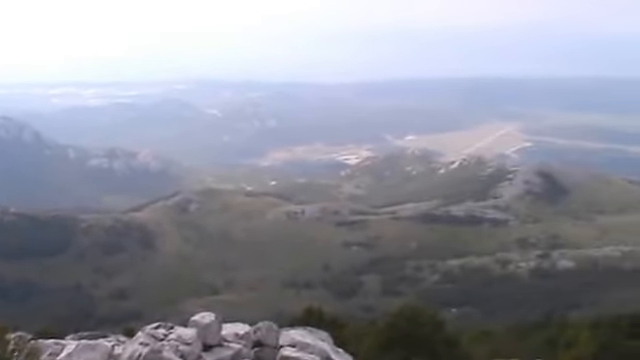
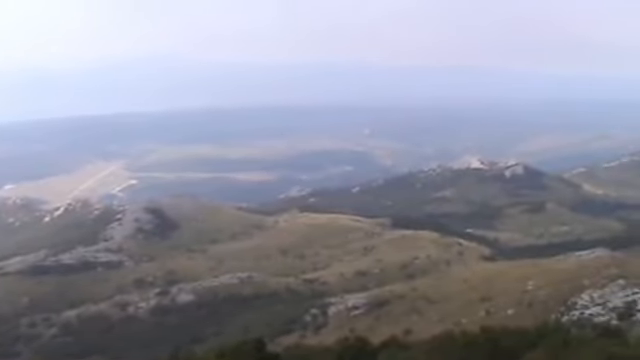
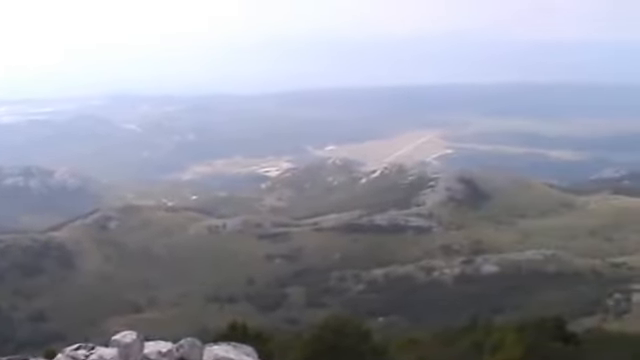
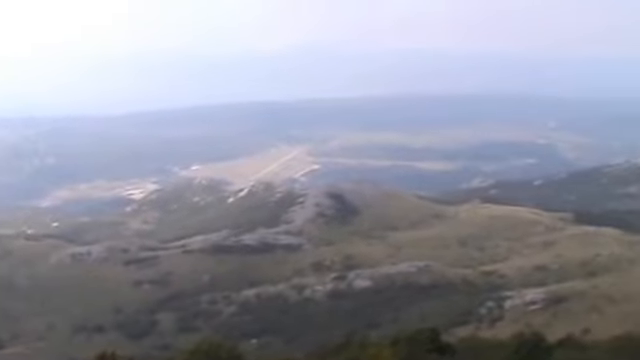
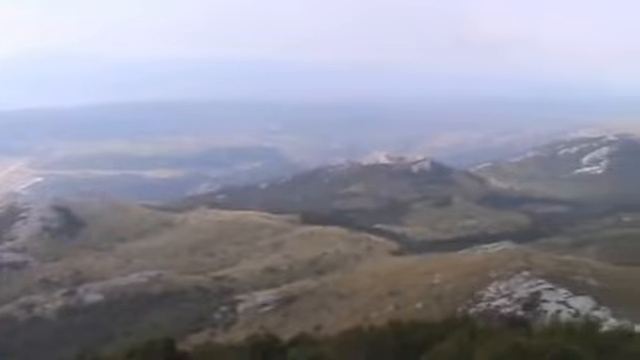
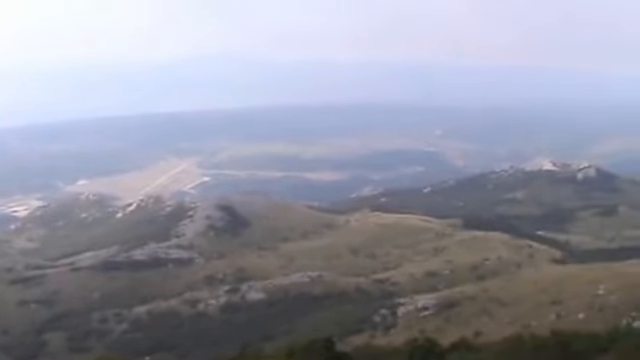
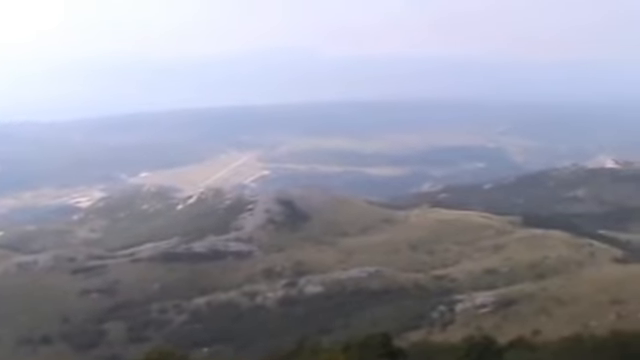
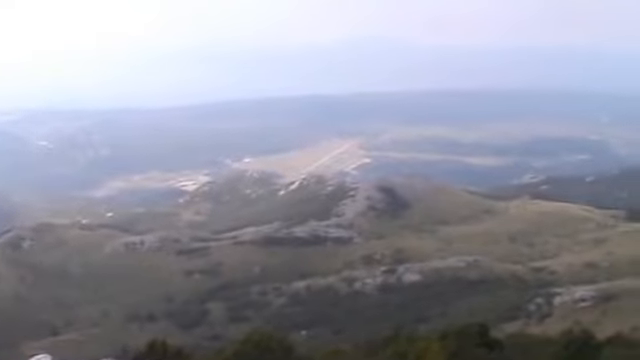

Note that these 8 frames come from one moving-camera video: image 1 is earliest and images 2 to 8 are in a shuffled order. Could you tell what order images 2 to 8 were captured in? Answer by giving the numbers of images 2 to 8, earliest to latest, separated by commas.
3, 8, 4, 7, 6, 2, 5
